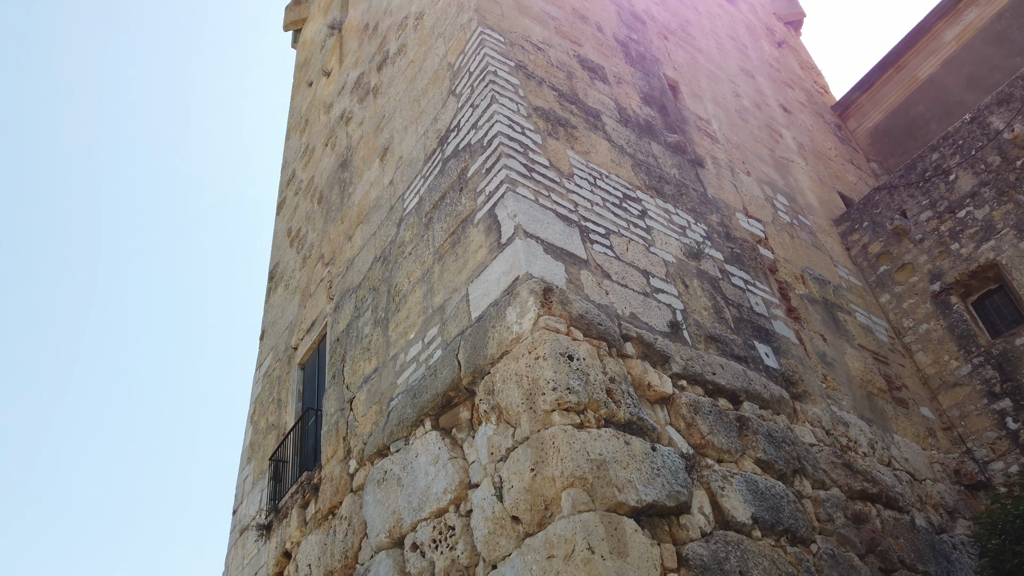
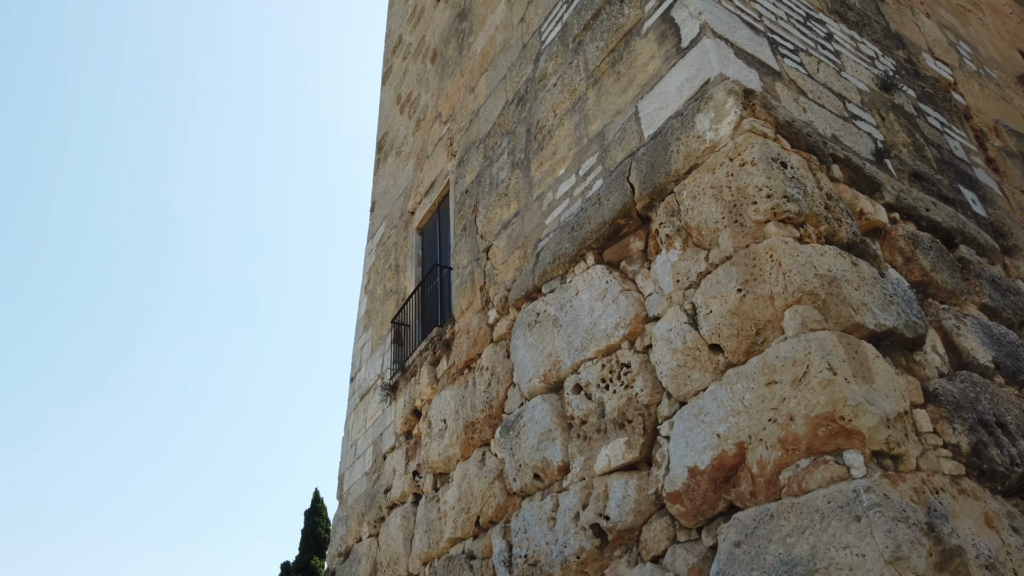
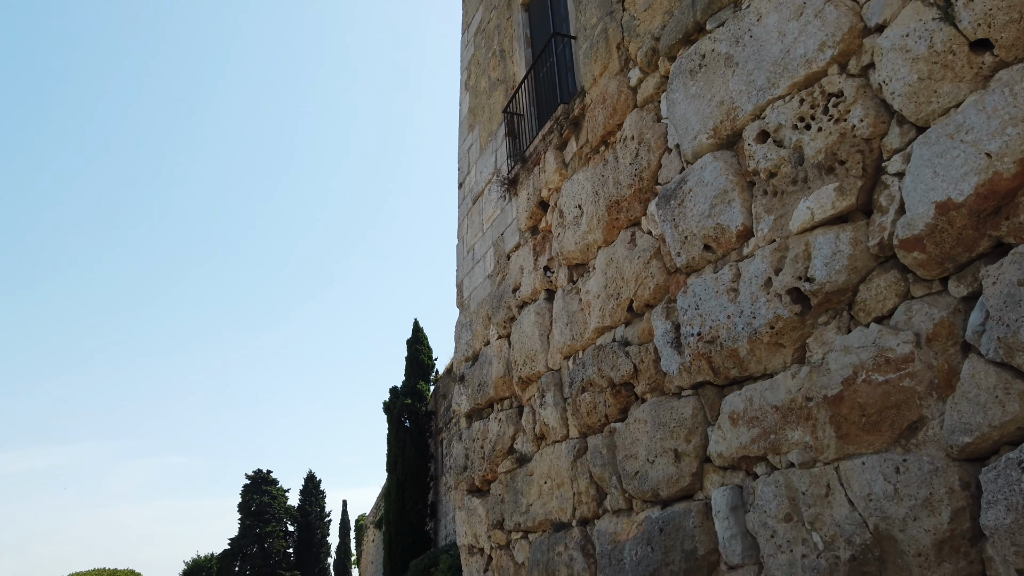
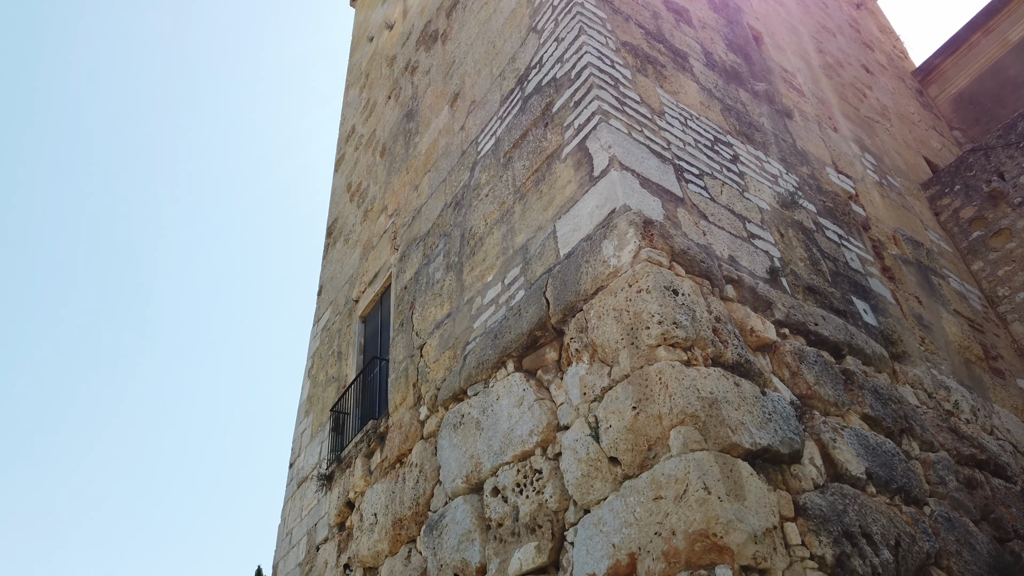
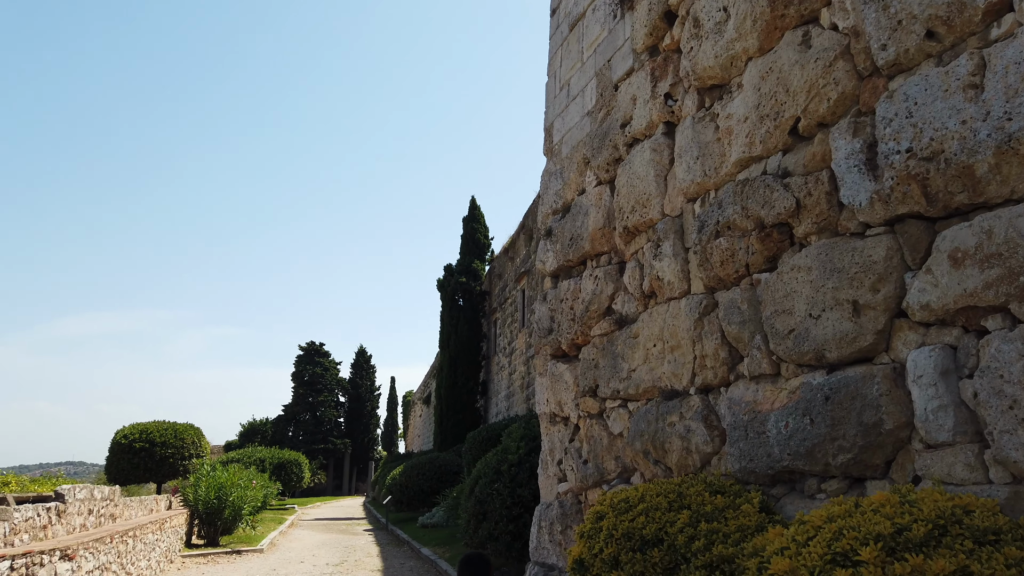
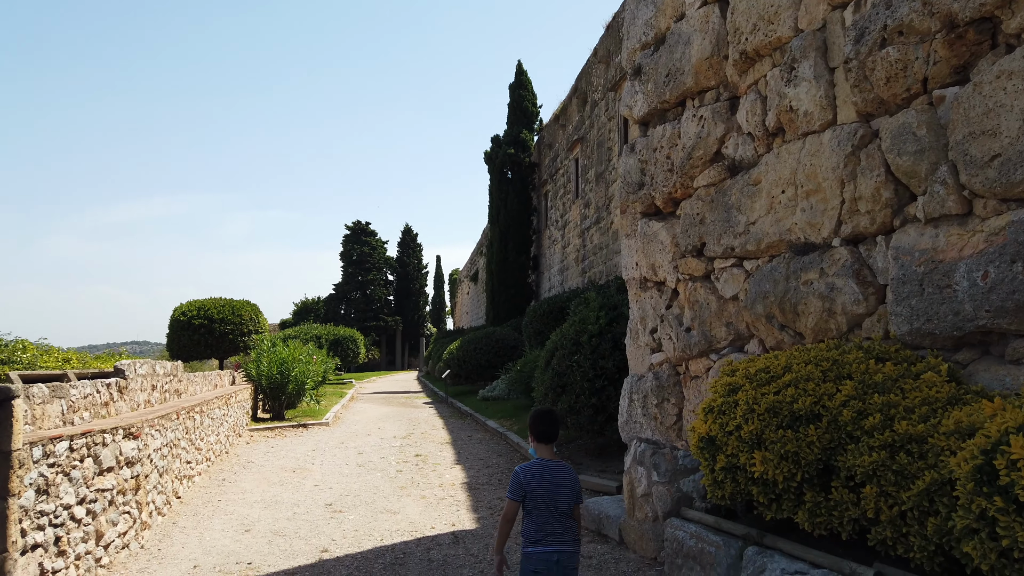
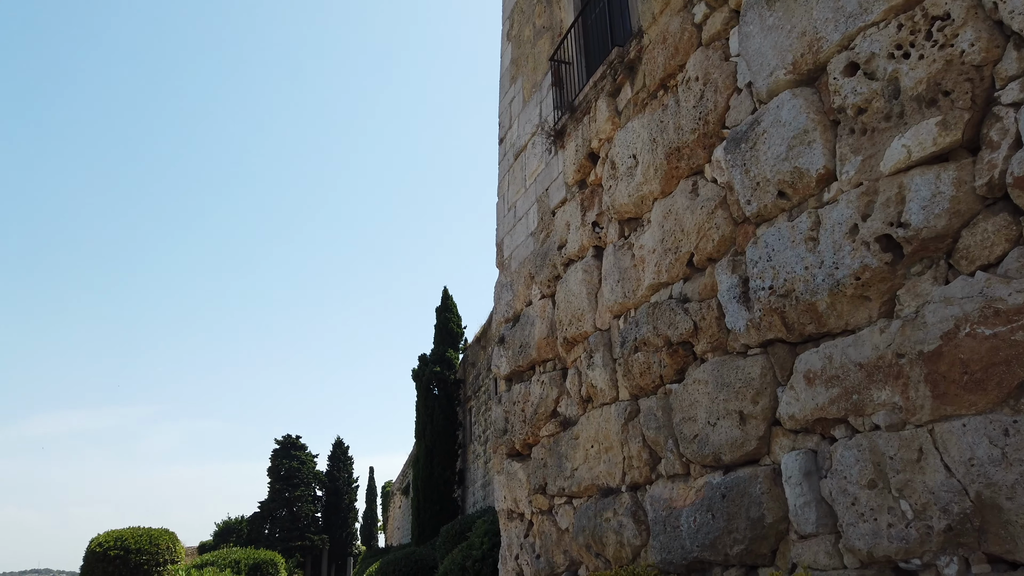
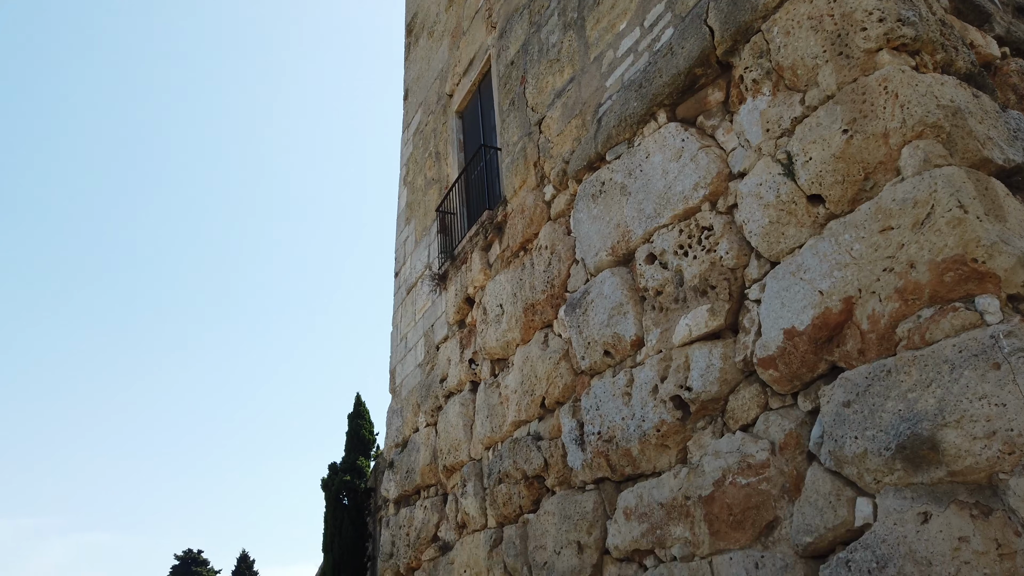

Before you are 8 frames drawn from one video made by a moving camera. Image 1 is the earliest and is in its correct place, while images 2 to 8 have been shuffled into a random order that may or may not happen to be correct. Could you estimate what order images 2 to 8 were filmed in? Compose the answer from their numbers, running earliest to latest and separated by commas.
4, 2, 8, 3, 7, 5, 6
